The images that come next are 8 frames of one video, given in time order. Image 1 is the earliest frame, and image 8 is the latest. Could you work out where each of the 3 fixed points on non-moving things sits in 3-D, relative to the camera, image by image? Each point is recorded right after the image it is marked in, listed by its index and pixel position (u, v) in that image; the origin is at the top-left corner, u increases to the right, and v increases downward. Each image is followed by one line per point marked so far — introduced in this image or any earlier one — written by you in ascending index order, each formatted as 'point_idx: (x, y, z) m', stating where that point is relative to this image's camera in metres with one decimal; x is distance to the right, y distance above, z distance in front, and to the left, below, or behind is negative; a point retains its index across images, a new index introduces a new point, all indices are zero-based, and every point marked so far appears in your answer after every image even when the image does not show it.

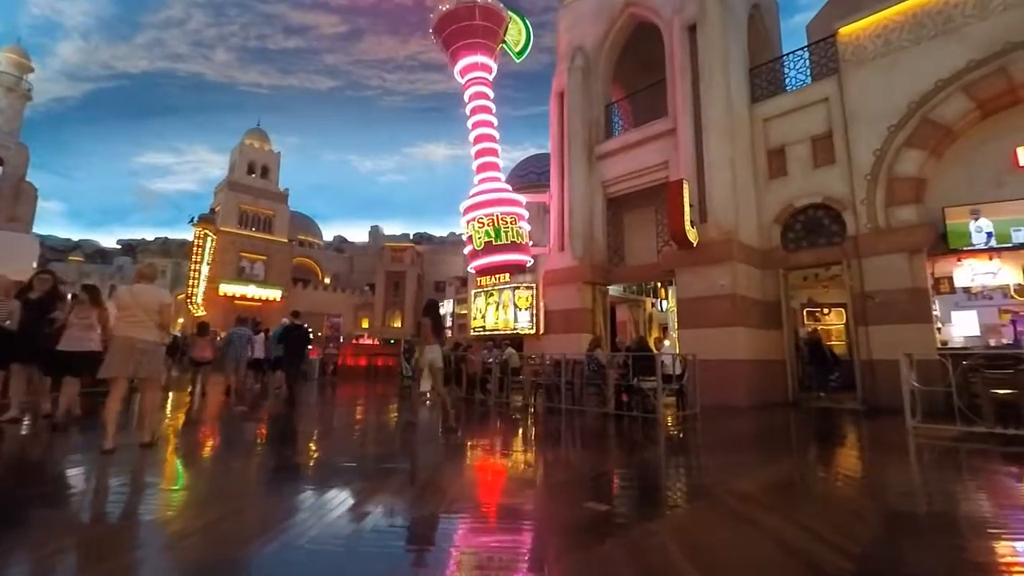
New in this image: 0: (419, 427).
0: (-1.8, -2.7, +9.2) m
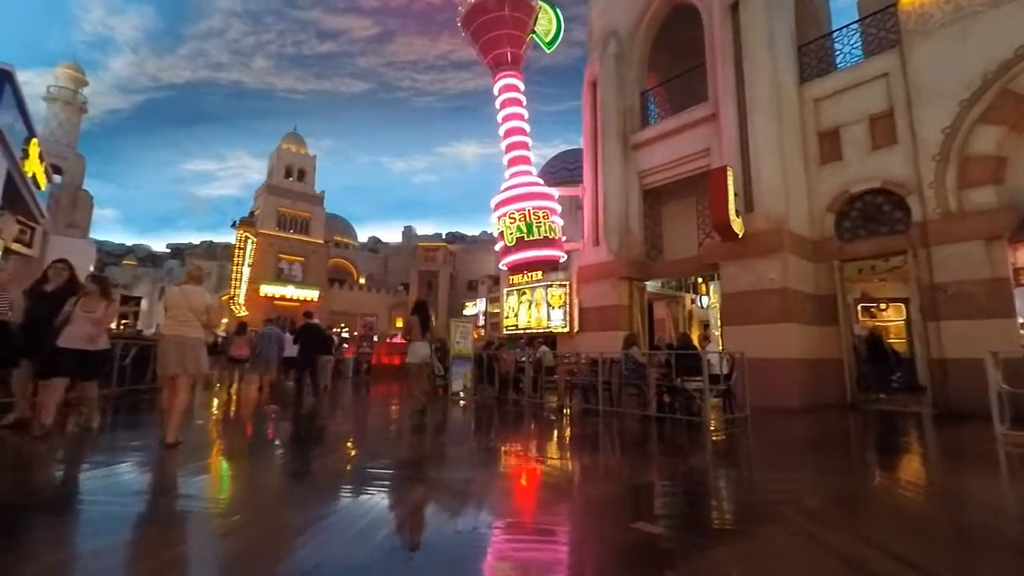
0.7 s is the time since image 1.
0: (-1.2, -2.7, +9.0) m
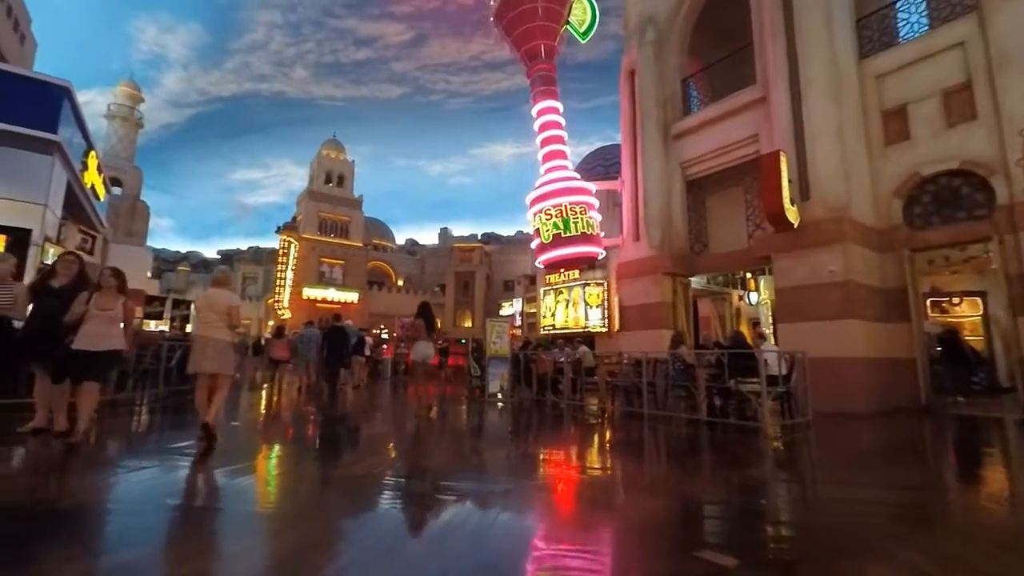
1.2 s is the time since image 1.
0: (-0.5, -2.6, +8.7) m
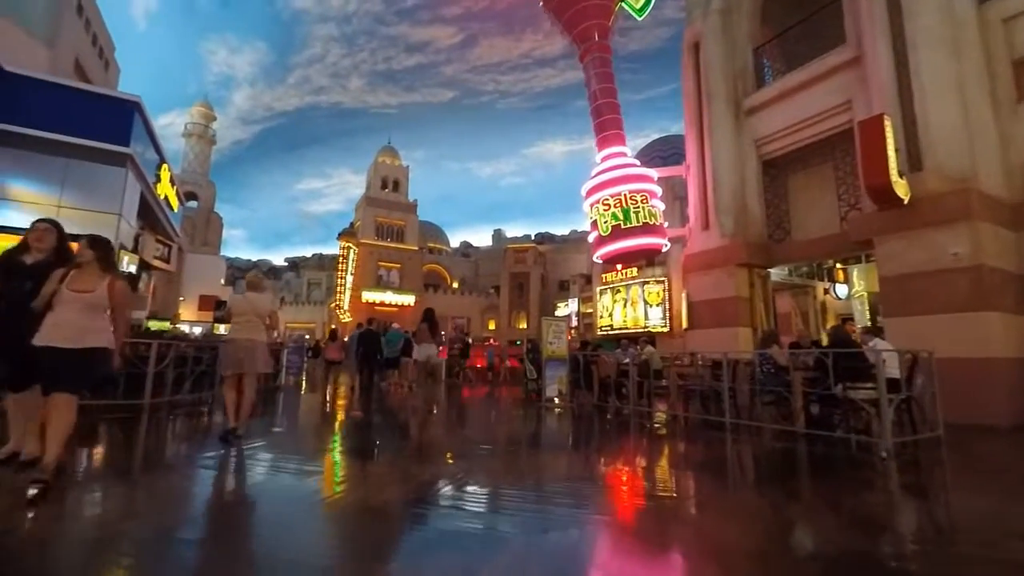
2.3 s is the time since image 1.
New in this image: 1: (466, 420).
0: (+0.5, -2.6, +8.0) m
1: (-1.0, -2.9, +10.6) m
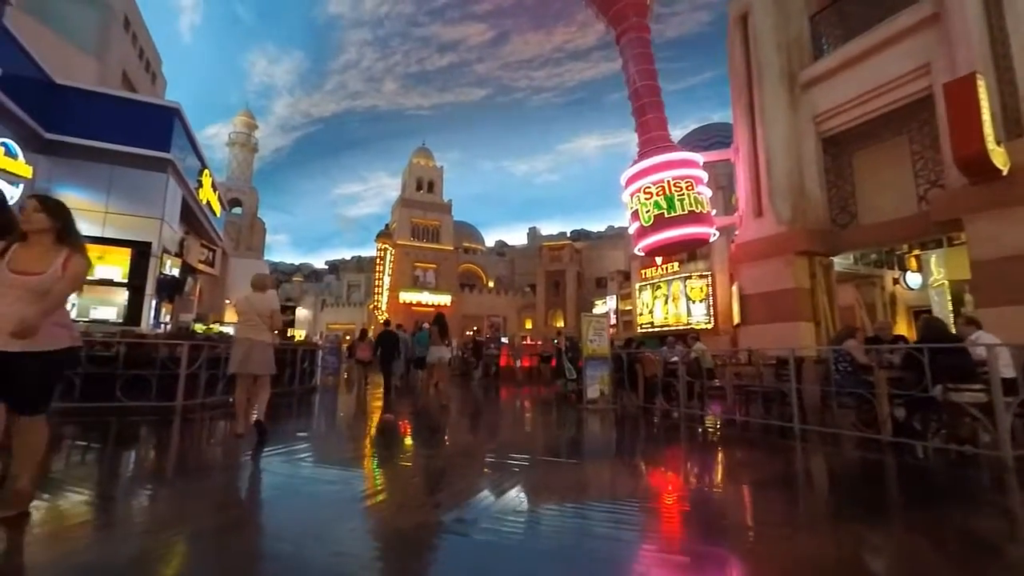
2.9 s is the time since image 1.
0: (+1.2, -2.5, +7.4) m
1: (-0.2, -2.9, +10.1) m
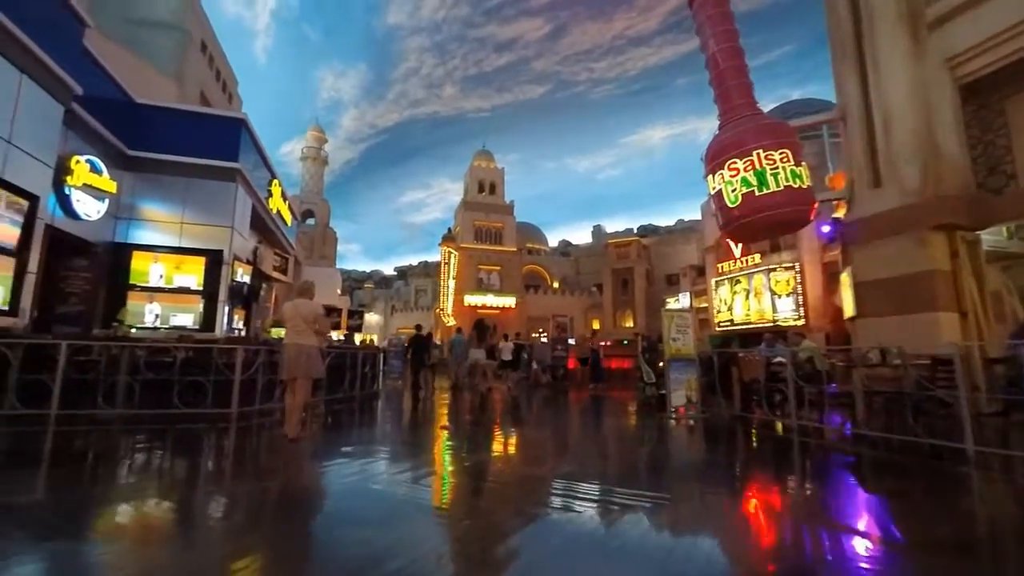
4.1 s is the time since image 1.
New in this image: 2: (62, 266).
0: (+2.2, -2.3, +6.3) m
1: (+1.2, -2.8, +9.2) m
2: (-11.2, +0.5, +11.8) m
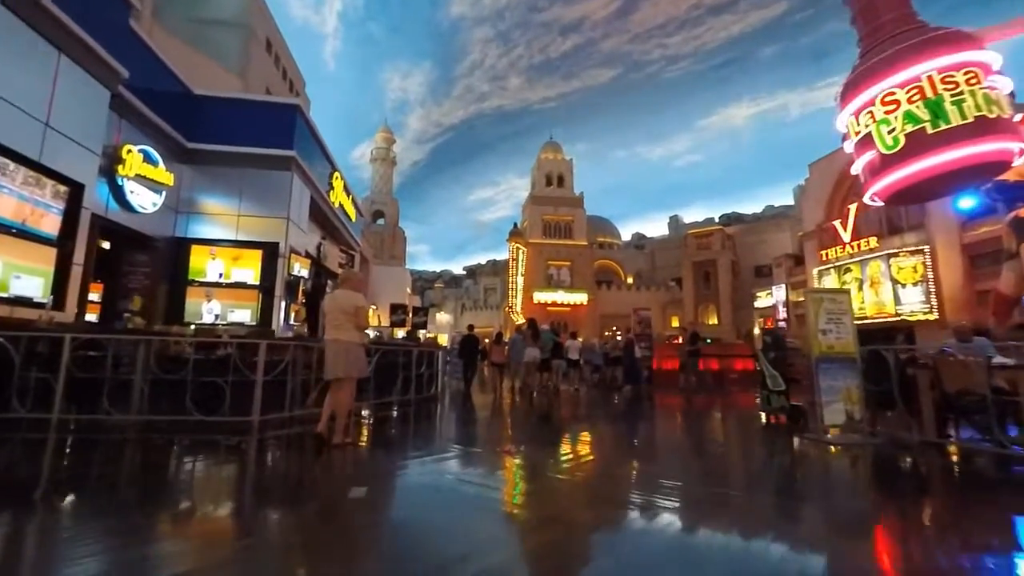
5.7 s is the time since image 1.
0: (+3.0, -2.0, +4.2) m
1: (+2.5, -2.4, +7.2) m
2: (-9.5, +0.6, +11.6) m
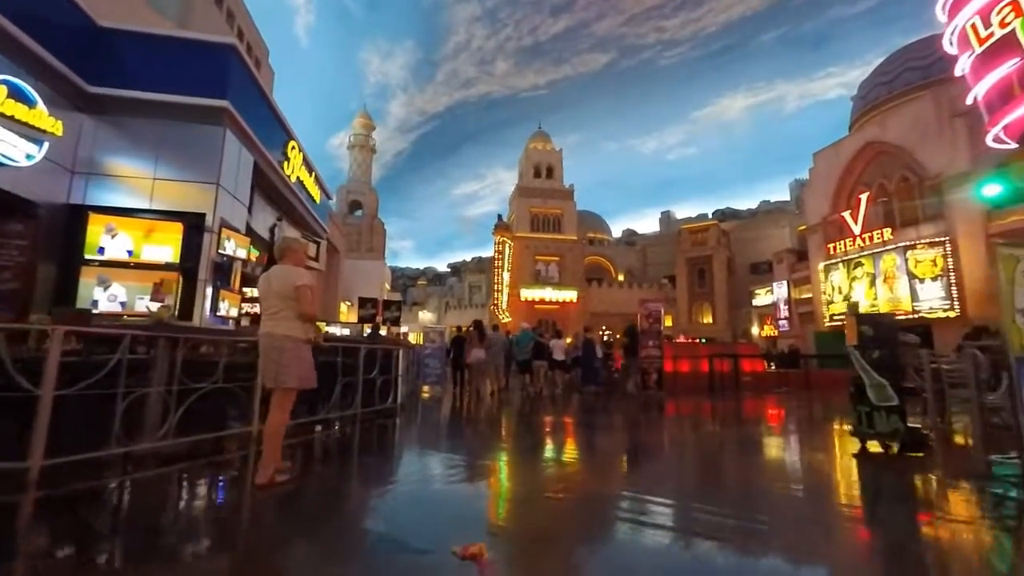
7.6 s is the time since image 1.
0: (+2.9, -1.6, +1.9) m
1: (+2.3, -2.1, +4.8) m
2: (-9.7, +1.0, +8.9) m
